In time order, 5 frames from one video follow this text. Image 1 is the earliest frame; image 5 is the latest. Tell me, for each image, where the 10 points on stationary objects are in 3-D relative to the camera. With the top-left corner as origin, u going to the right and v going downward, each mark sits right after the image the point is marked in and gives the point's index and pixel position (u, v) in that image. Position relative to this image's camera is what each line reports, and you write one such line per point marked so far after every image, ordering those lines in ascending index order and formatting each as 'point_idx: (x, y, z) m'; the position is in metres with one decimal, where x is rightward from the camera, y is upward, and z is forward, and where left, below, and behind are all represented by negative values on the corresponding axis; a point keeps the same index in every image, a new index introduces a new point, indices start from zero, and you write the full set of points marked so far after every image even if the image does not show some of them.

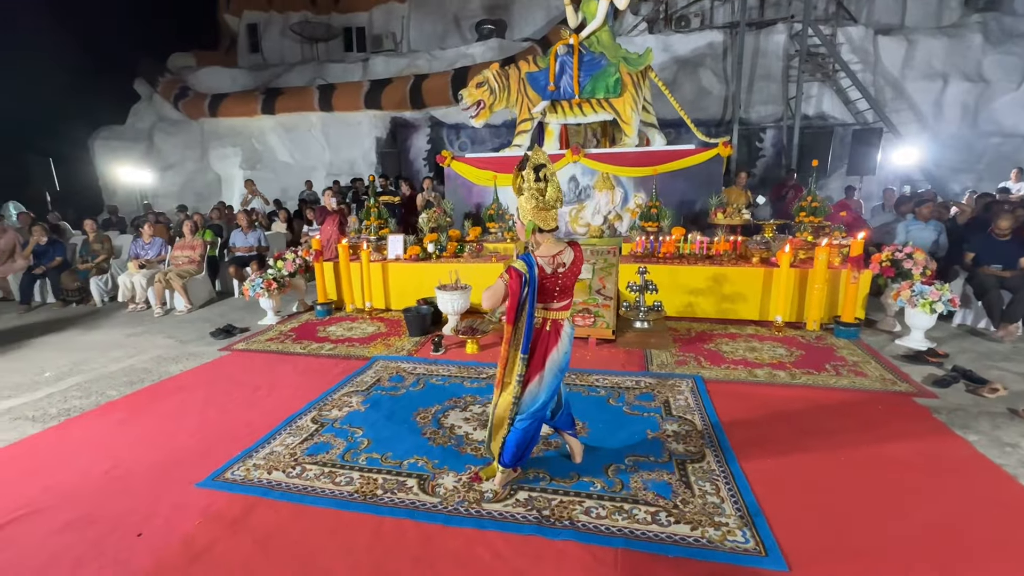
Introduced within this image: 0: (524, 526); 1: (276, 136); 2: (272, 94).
0: (0.0, -1.1, +2.2) m
1: (-5.7, +3.7, +11.6) m
2: (-5.6, +4.7, +11.3) m
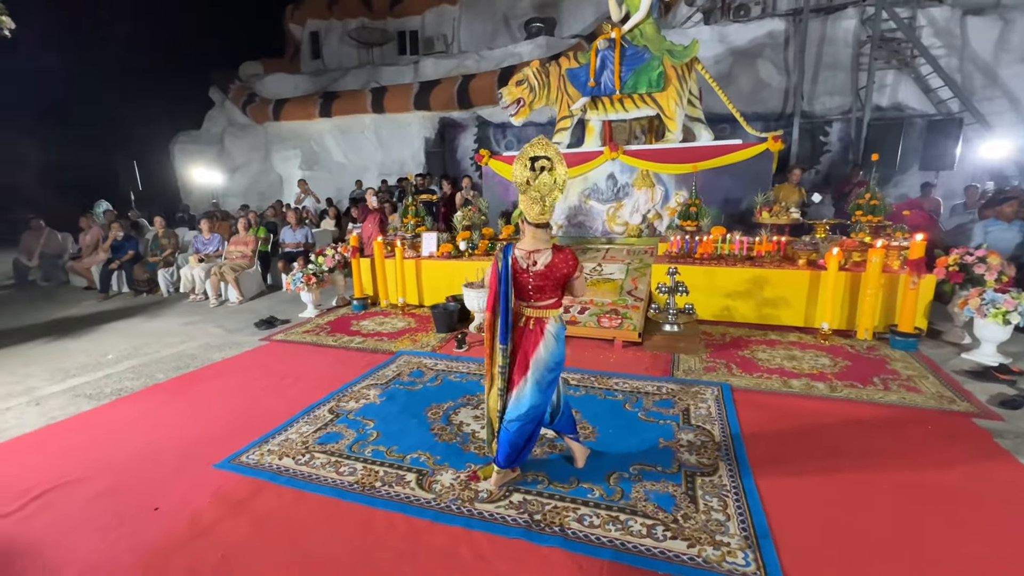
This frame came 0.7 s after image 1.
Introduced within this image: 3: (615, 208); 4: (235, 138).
0: (0.0, -1.1, +2.1) m
1: (-4.5, +3.9, +12.2) m
2: (-4.5, +4.8, +11.8) m
3: (+1.4, +1.1, +6.6) m
4: (-7.2, +4.0, +12.5) m
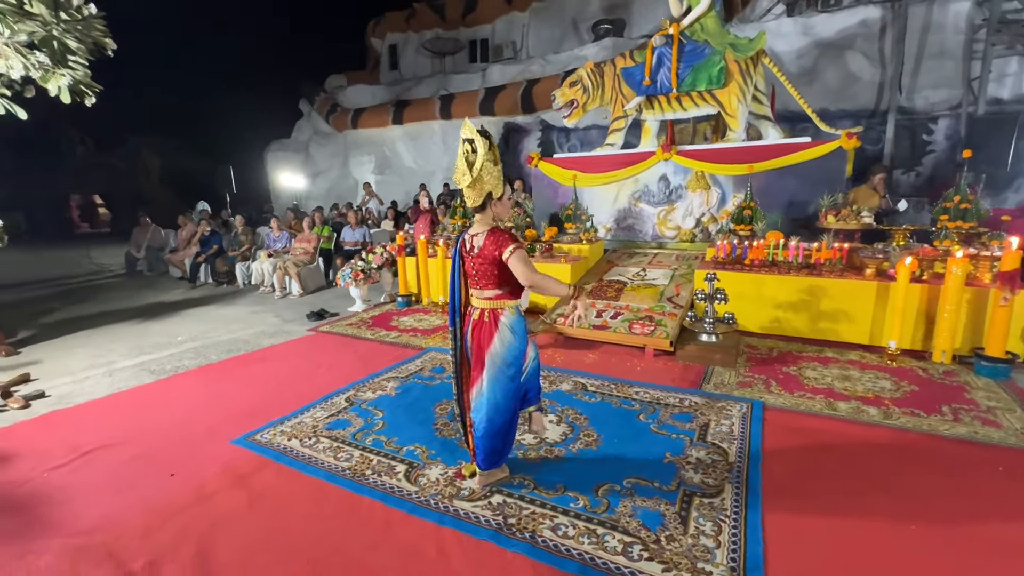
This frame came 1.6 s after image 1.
0: (-0.1, -1.1, +2.1) m
1: (-2.9, +3.9, +12.7) m
2: (-2.9, +4.8, +12.4) m
3: (+2.1, +1.0, +6.3) m
4: (-5.4, +4.1, +13.5) m
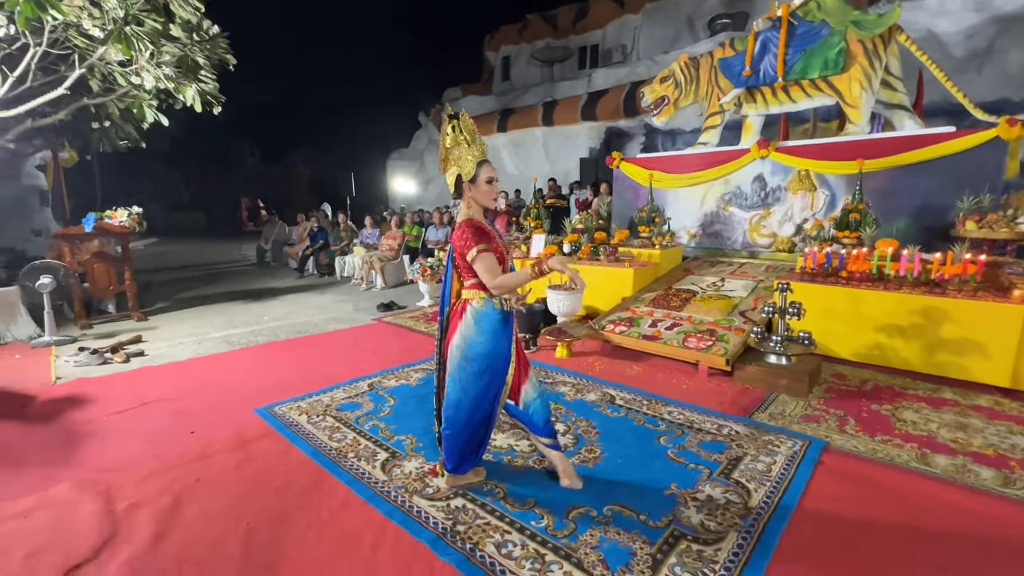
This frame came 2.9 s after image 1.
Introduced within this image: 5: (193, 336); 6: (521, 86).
0: (-0.3, -1.0, +1.9) m
1: (-0.2, +3.8, +13.0) m
2: (-0.2, +4.7, +12.6) m
3: (+2.9, +0.9, +5.5) m
4: (-2.4, +4.1, +14.4) m
5: (-3.2, -0.5, +4.8) m
6: (+0.2, +5.6, +13.1) m
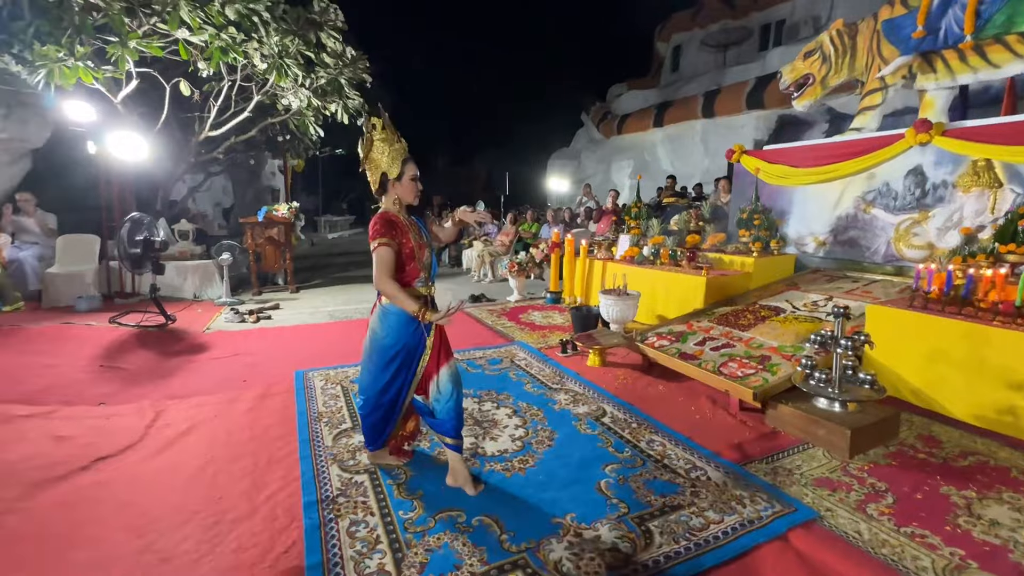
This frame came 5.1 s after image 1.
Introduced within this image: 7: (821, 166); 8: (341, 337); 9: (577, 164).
0: (-0.9, -0.9, +2.1) m
1: (+3.7, +3.7, +12.3) m
2: (+3.7, +4.6, +11.9) m
3: (+3.6, +0.6, +4.2) m
4: (+2.2, +4.2, +14.4) m
5: (-2.5, -0.3, +5.8) m
6: (+4.3, +5.5, +12.1) m
7: (+3.2, +1.3, +4.9) m
8: (-1.7, -0.5, +4.6) m
9: (+1.9, +3.9, +14.7) m
